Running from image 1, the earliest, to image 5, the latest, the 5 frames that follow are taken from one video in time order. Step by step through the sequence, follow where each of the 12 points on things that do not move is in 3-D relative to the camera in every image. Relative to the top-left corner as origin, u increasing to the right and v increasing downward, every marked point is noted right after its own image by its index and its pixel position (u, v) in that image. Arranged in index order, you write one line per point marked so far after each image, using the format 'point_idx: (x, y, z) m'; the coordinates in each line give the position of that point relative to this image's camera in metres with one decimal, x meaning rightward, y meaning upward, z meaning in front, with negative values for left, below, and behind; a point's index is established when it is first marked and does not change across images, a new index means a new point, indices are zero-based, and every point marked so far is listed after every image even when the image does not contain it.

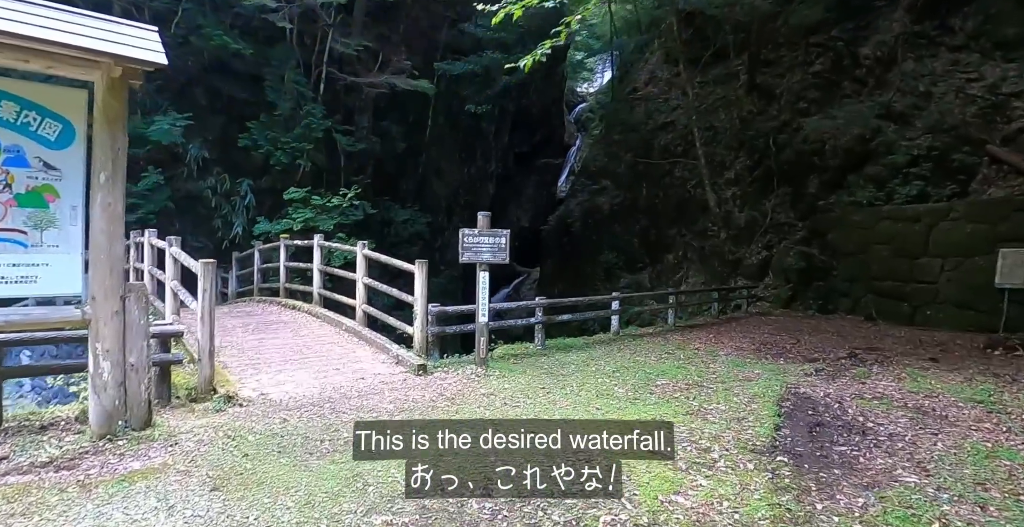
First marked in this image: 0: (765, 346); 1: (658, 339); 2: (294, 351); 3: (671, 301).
0: (+3.2, -1.1, +7.8) m
1: (+1.9, -1.0, +7.8) m
2: (-2.0, -0.8, +5.4) m
3: (+2.4, -0.6, +9.1) m
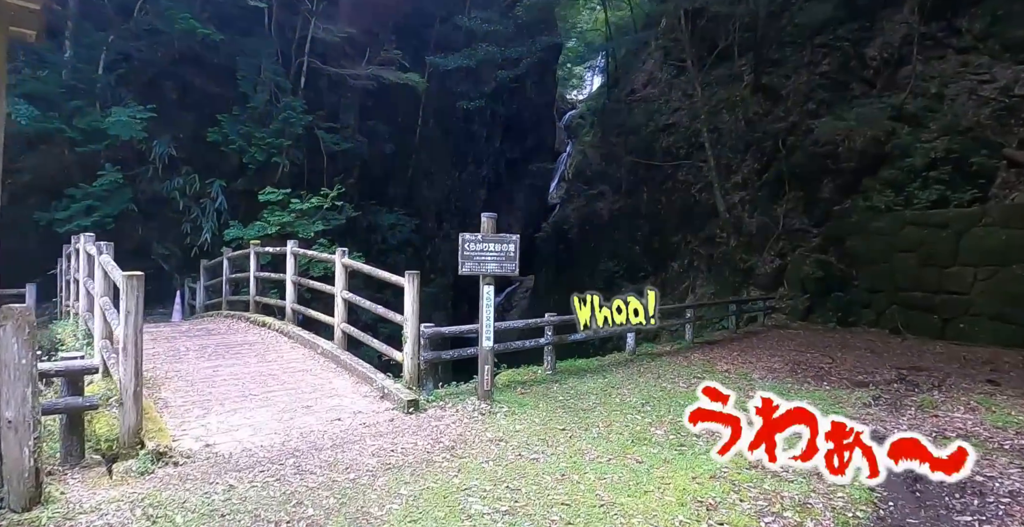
0: (+3.3, -1.2, +6.9) m
1: (+1.9, -1.1, +6.9) m
2: (-1.9, -0.9, +4.4) m
3: (+2.4, -0.7, +8.2) m
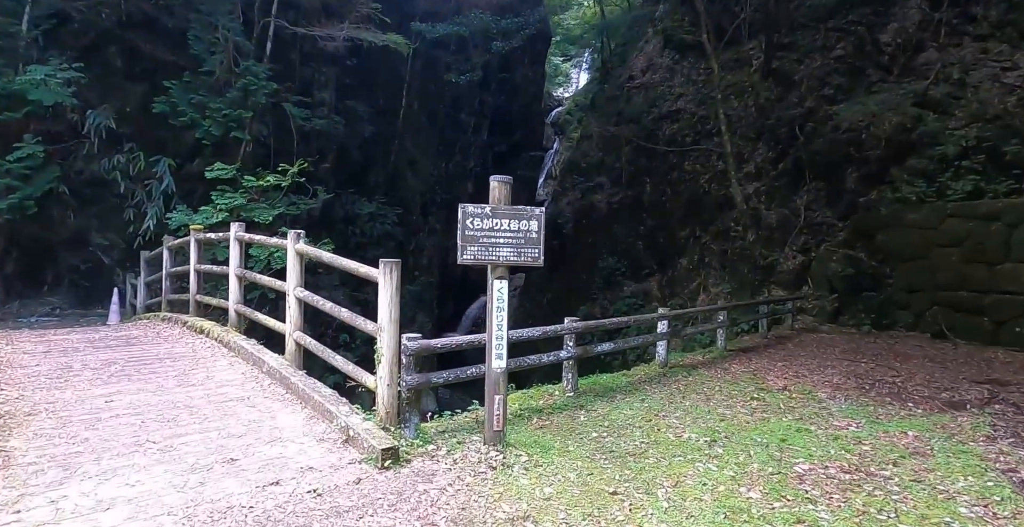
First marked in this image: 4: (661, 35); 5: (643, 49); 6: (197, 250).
0: (+3.3, -1.1, +5.7) m
1: (+2.0, -1.0, +5.6) m
2: (-1.8, -0.8, +3.0) m
3: (+2.4, -0.6, +6.9) m
4: (+3.3, +5.1, +13.3) m
5: (+3.0, +5.0, +14.0) m
6: (-3.0, +0.1, +5.8) m
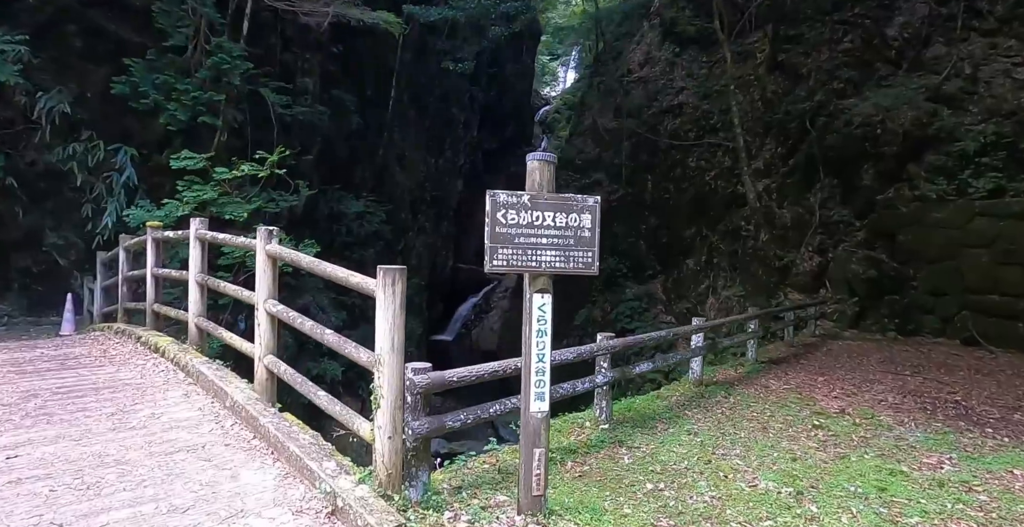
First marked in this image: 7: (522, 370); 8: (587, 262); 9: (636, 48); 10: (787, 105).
0: (+3.4, -1.2, +5.0) m
1: (+2.1, -1.1, +4.9) m
2: (-1.6, -0.8, +2.2) m
3: (+2.5, -0.7, +6.2) m
4: (+3.2, +5.0, +12.6) m
5: (+2.9, +5.0, +13.3) m
6: (-2.9, +0.1, +4.9) m
7: (0.0, -0.4, +2.3) m
8: (+0.3, 0.0, +2.3) m
9: (+2.8, +4.8, +13.3) m
10: (+4.9, +2.8, +10.5) m
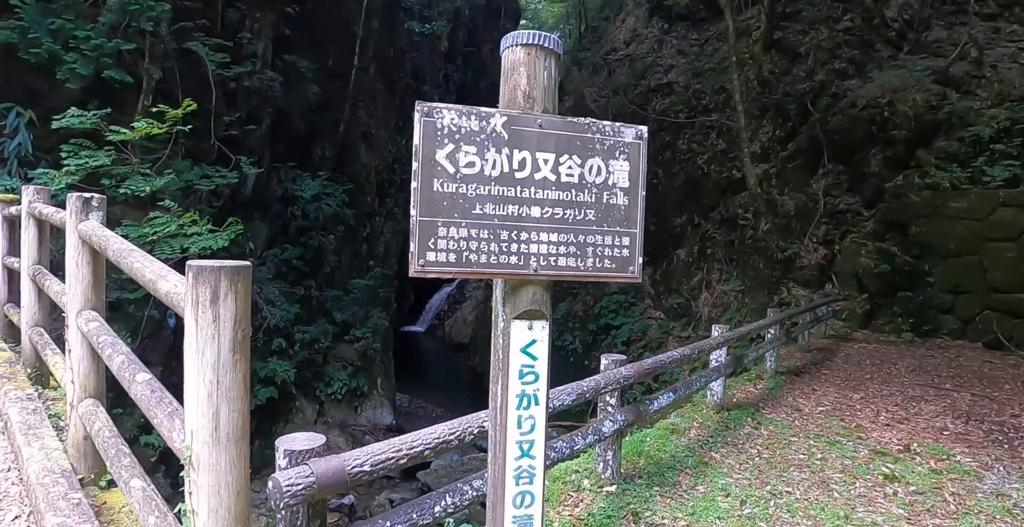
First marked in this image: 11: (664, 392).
0: (+3.2, -1.1, +4.1) m
1: (+1.9, -1.0, +3.9) m
2: (-1.7, -0.8, +1.1) m
3: (+2.2, -0.6, +5.2) m
4: (+2.8, +5.2, +11.5) m
5: (+2.5, +5.2, +12.2) m
6: (-3.1, +0.2, +3.7) m
7: (0.0, -0.4, +1.2) m
8: (+0.2, 0.0, +1.2) m
9: (+2.4, +5.0, +12.2) m
10: (+4.5, +2.9, +9.5) m
11: (+0.7, -0.6, +3.1) m
